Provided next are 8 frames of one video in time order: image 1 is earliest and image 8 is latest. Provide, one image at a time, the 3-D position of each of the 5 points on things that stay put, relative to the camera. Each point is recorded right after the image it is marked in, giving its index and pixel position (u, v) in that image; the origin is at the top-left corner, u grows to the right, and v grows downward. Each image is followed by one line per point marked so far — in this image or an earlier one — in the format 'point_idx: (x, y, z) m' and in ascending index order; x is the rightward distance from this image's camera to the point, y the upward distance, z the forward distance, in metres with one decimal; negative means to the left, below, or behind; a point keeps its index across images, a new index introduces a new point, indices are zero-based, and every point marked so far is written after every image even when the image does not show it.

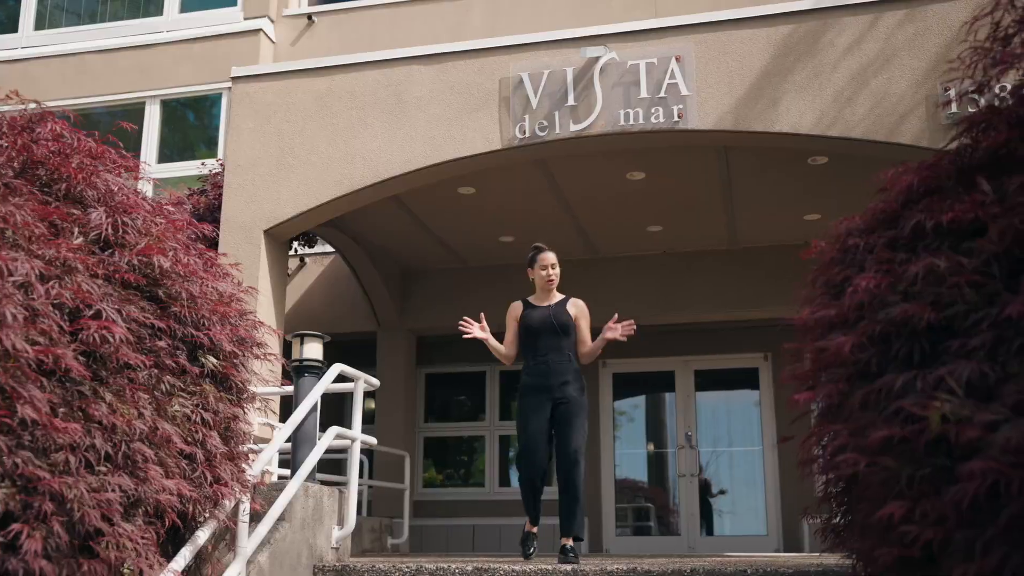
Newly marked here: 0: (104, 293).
0: (-1.3, 0.0, +3.2) m
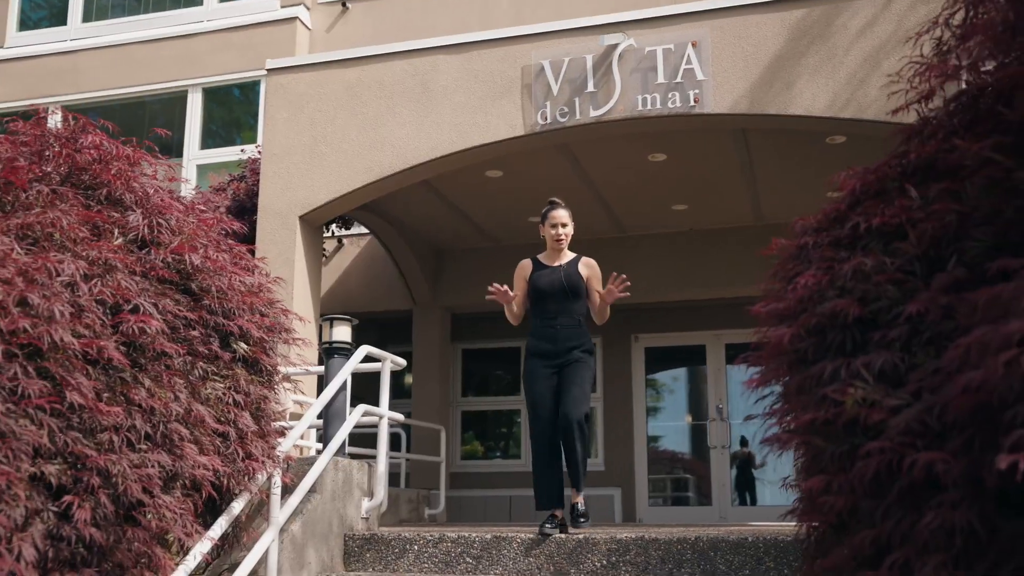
0: (-1.3, 0.0, +3.6) m
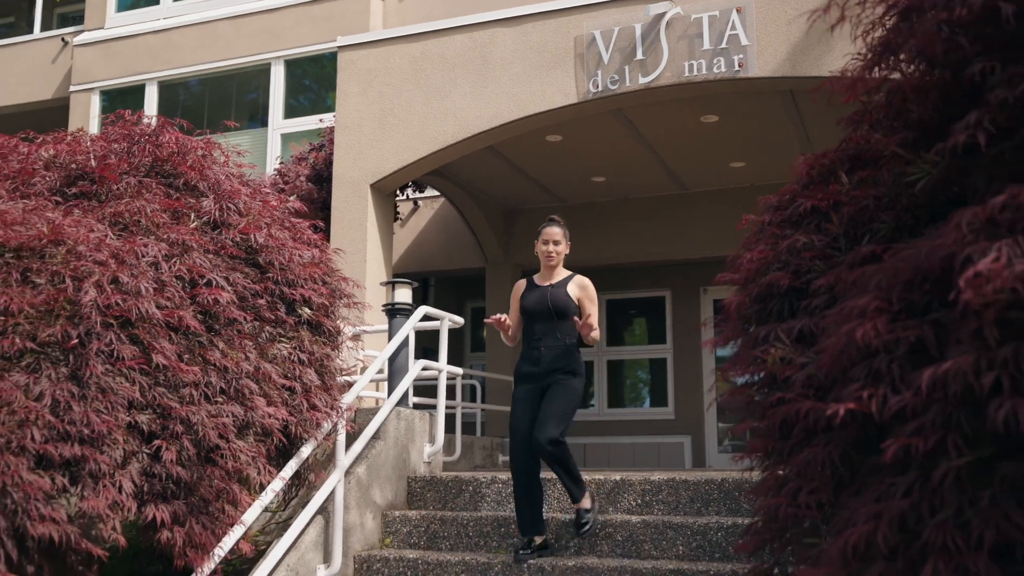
0: (-1.2, +0.1, +4.2) m
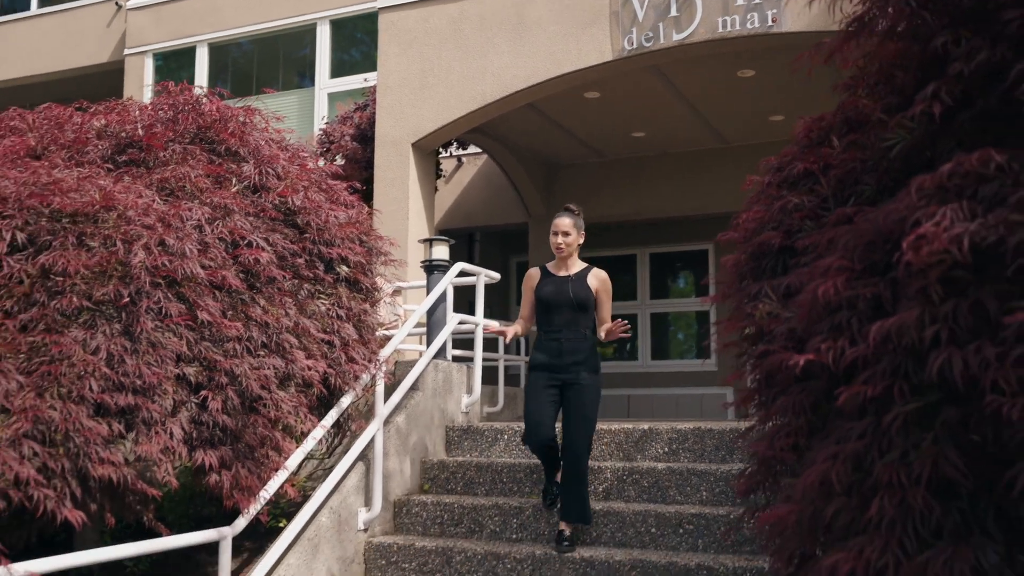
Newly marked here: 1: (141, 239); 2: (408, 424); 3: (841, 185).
0: (-1.1, +0.3, +4.4) m
1: (-1.4, +0.2, +3.9) m
2: (-0.6, -0.8, +5.7) m
3: (+0.9, +0.3, +2.8) m
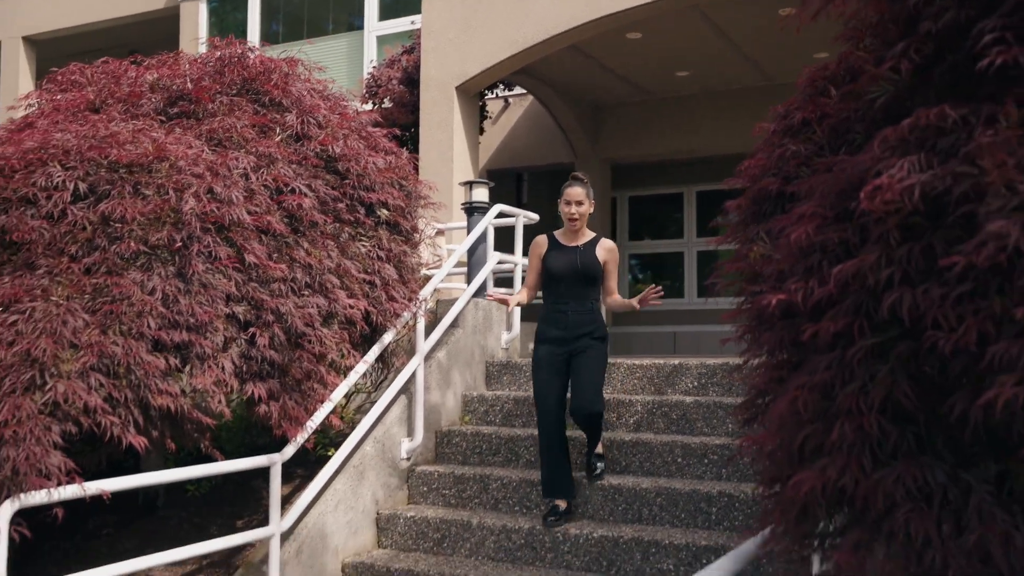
0: (-1.0, +0.5, +4.7) m
1: (-1.3, +0.4, +4.2) m
2: (-0.4, -0.4, +6.0) m
3: (+0.9, +0.4, +2.9) m
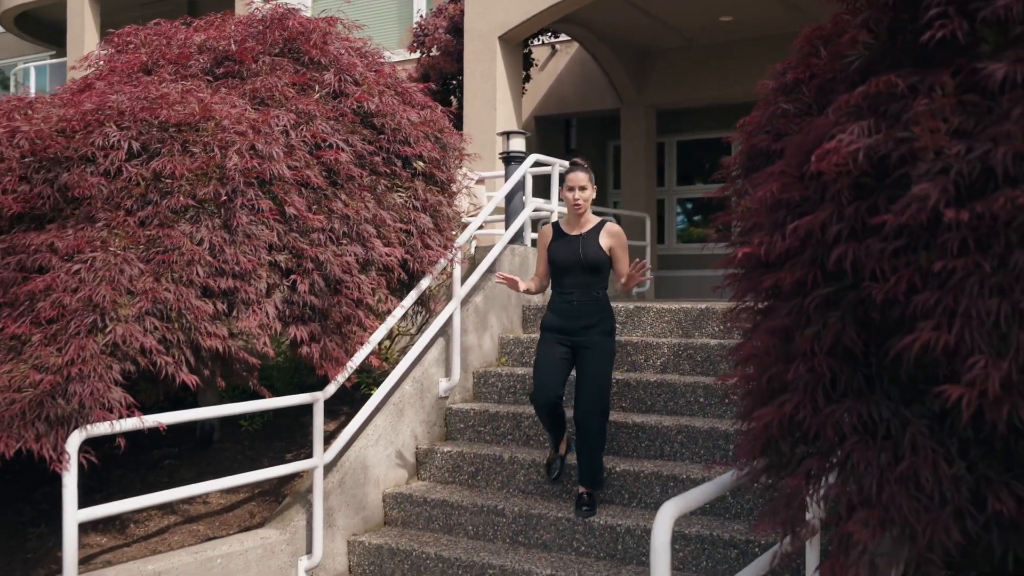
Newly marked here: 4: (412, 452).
0: (-0.9, +0.8, +5.0) m
1: (-1.2, +0.6, +4.5) m
2: (-0.2, -0.1, +6.3) m
3: (+0.9, +0.6, +3.1) m
4: (-0.6, -0.9, +5.7) m
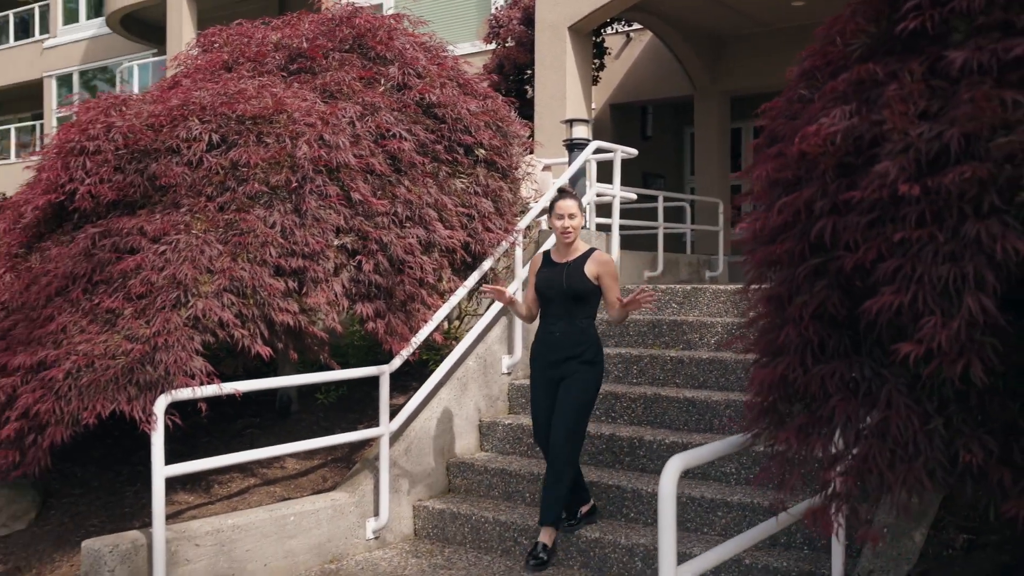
0: (-0.6, +0.9, +5.3) m
1: (-1.0, +0.7, +4.8) m
2: (+0.2, 0.0, +6.6) m
3: (+1.0, +0.7, +3.3) m
4: (-0.2, -0.8, +6.0) m
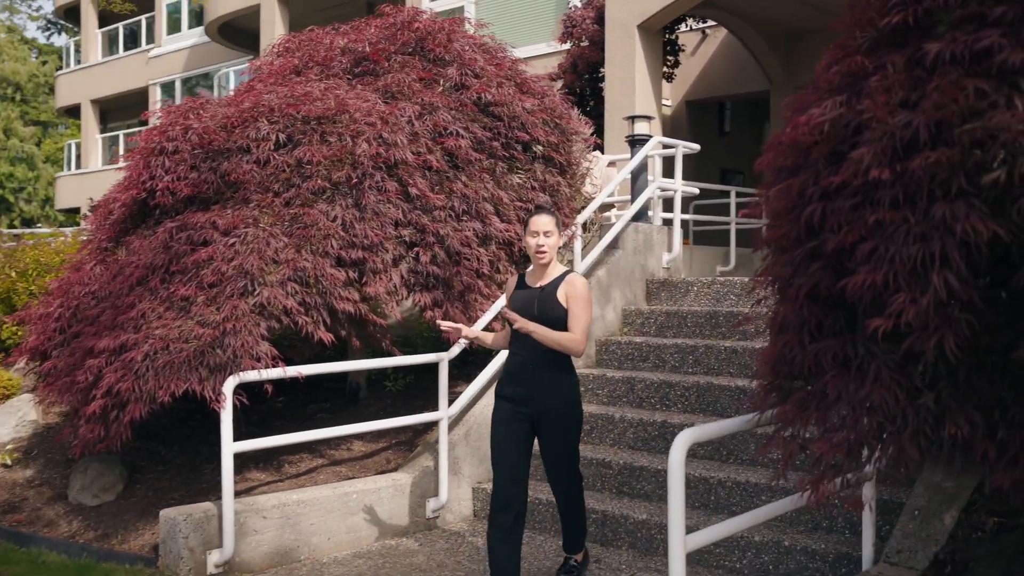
0: (-0.3, +0.9, +5.6) m
1: (-0.7, +0.8, +5.1) m
2: (+0.6, +0.1, +6.8) m
3: (+1.1, +0.7, +3.4) m
4: (+0.1, -0.7, +6.2) m
